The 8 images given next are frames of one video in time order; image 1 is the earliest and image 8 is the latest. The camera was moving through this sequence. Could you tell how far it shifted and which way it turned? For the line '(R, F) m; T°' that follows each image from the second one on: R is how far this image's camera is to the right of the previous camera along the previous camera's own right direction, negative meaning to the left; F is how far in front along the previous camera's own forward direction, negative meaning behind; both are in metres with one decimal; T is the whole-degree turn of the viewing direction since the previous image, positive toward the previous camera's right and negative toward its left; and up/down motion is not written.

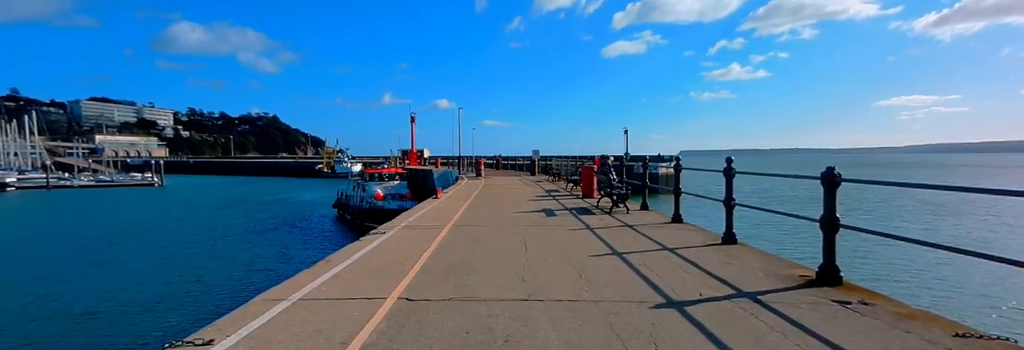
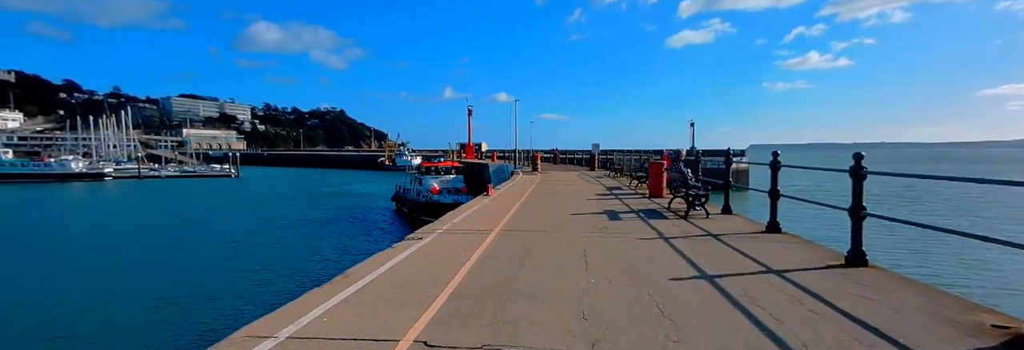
(0.0, +1.0) m; -7°
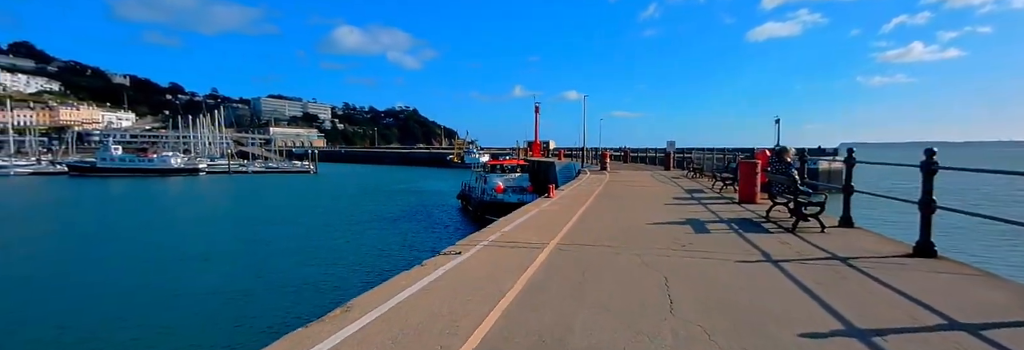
(+0.1, +1.0) m; -8°
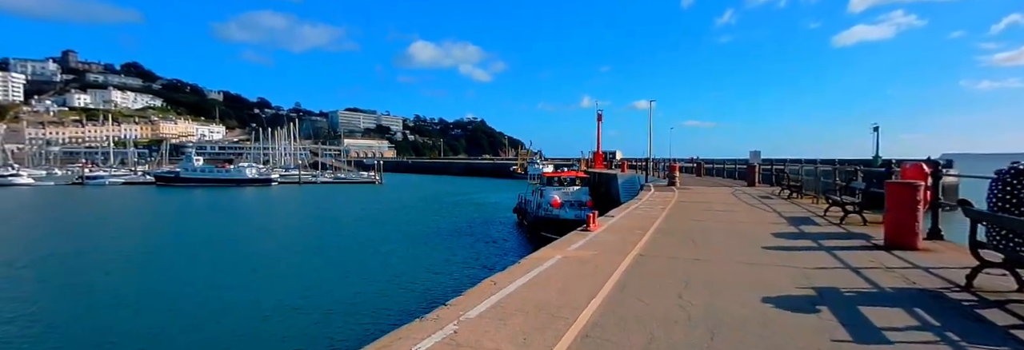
(+0.6, +2.6) m; -8°
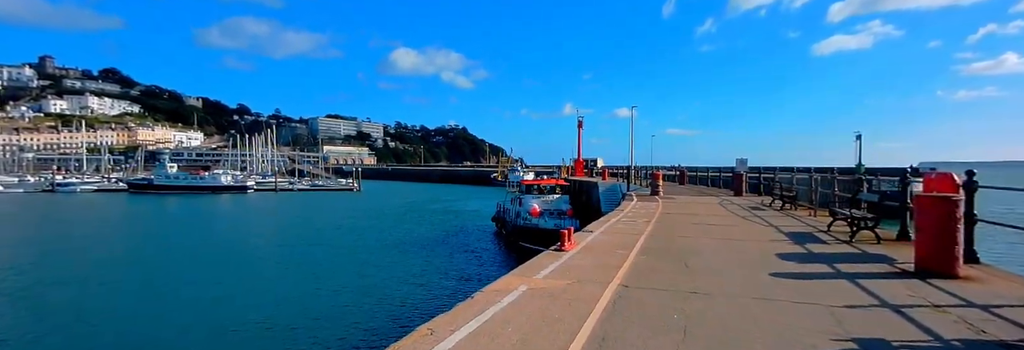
(+0.3, +1.1) m; +2°
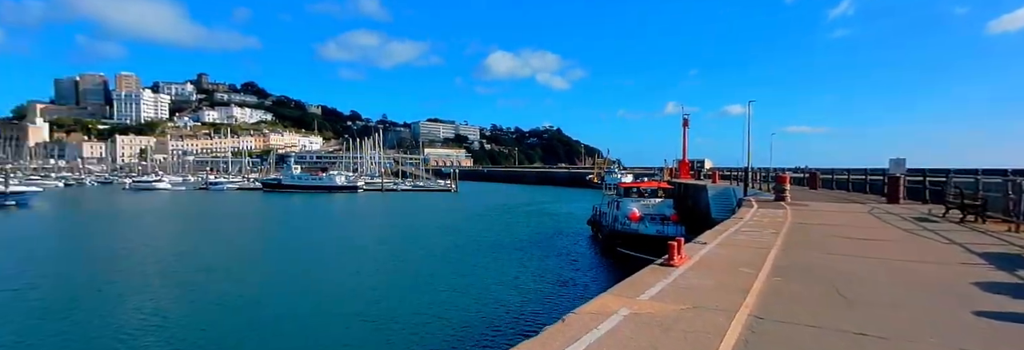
(-0.2, +0.8) m; -11°
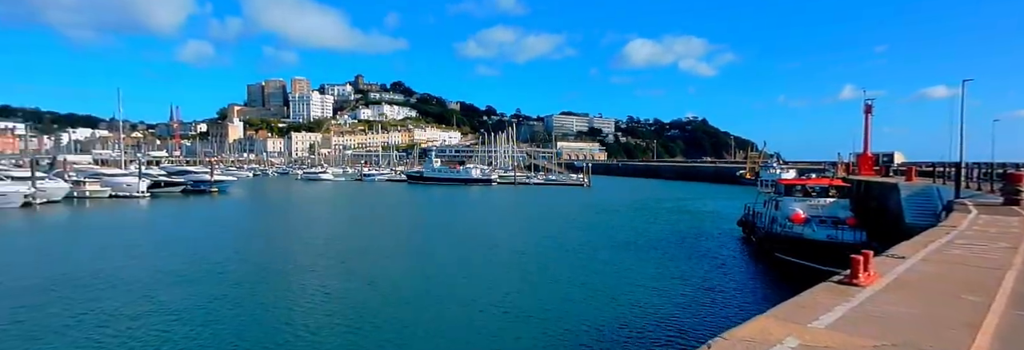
(-0.1, +0.7) m; -16°
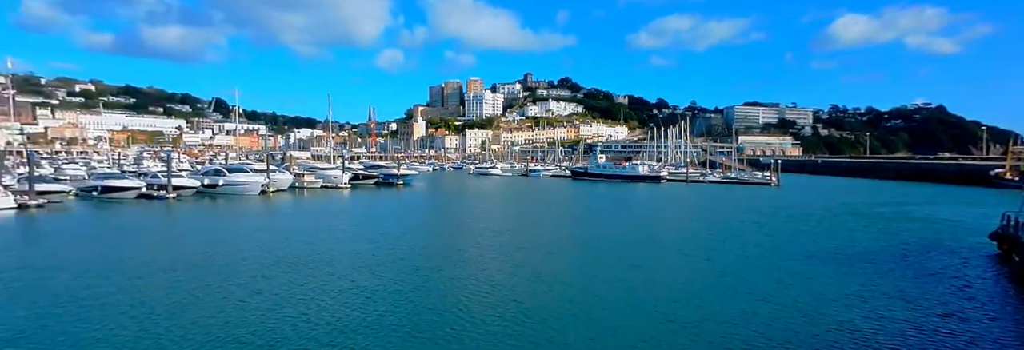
(0.0, +0.6) m; -20°
